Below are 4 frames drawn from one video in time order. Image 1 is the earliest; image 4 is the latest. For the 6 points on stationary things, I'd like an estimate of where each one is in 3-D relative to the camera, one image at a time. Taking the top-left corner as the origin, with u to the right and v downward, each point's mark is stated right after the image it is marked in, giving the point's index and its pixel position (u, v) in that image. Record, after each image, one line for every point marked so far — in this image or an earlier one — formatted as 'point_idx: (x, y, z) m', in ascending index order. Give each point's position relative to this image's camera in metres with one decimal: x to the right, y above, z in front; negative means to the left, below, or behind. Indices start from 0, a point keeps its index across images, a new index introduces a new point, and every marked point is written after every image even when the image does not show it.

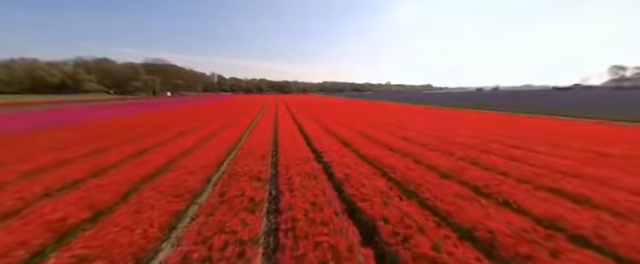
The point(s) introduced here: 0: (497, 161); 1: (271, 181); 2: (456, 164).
0: (+6.0, -1.0, +7.1) m
1: (-1.3, -1.2, +5.6) m
2: (+4.4, -1.0, +6.8) m
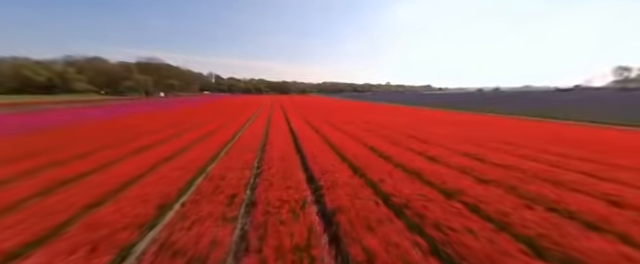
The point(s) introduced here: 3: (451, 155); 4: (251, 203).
0: (+6.0, -1.6, +4.8) m
1: (-1.3, -1.9, +3.2) m
2: (+4.4, -1.7, +4.4) m
3: (+5.7, -1.0, +9.2) m
4: (-1.6, -1.7, +4.8) m
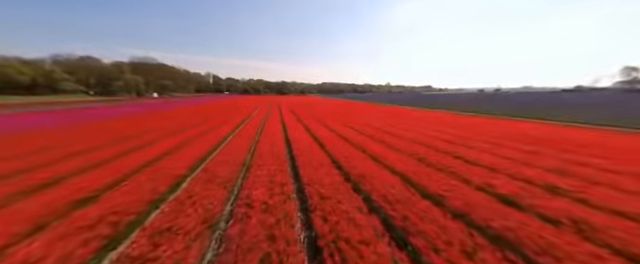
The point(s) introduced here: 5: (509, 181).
0: (+6.2, -2.2, +2.0) m
1: (-1.1, -2.4, +0.4) m
2: (+4.6, -2.2, +1.6) m
3: (+5.9, -1.6, +6.4) m
4: (-1.3, -2.3, +2.0) m
5: (+5.9, -1.5, +6.4) m
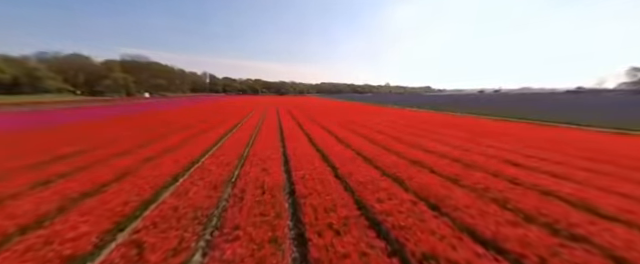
0: (+6.7, -2.8, -0.8) m
1: (-0.6, -3.0, -2.5) m
2: (+5.1, -2.8, -1.2) m
3: (+6.3, -2.1, +3.6) m
4: (-0.9, -2.8, -0.9) m
5: (+6.3, -2.1, +3.6) m
